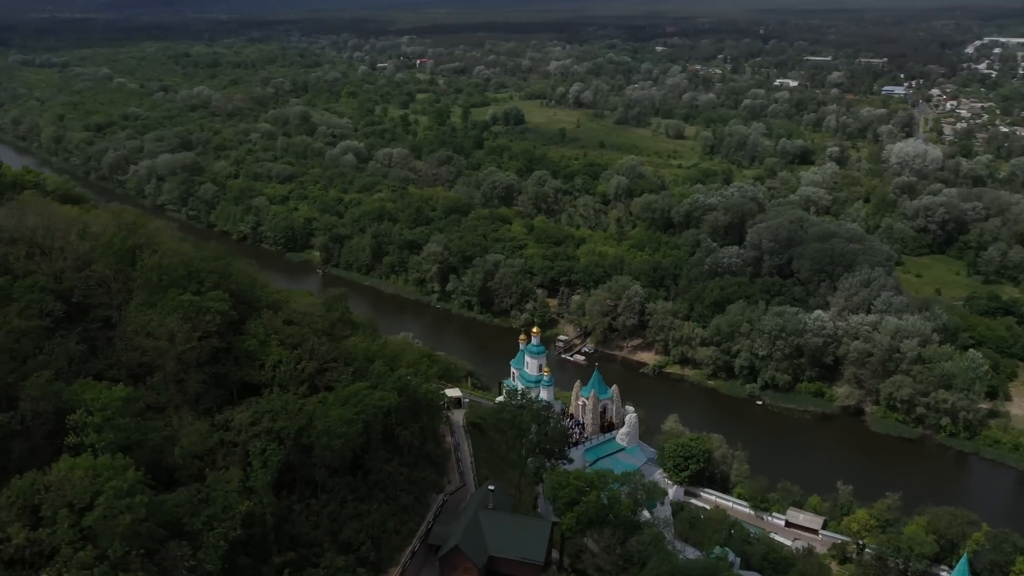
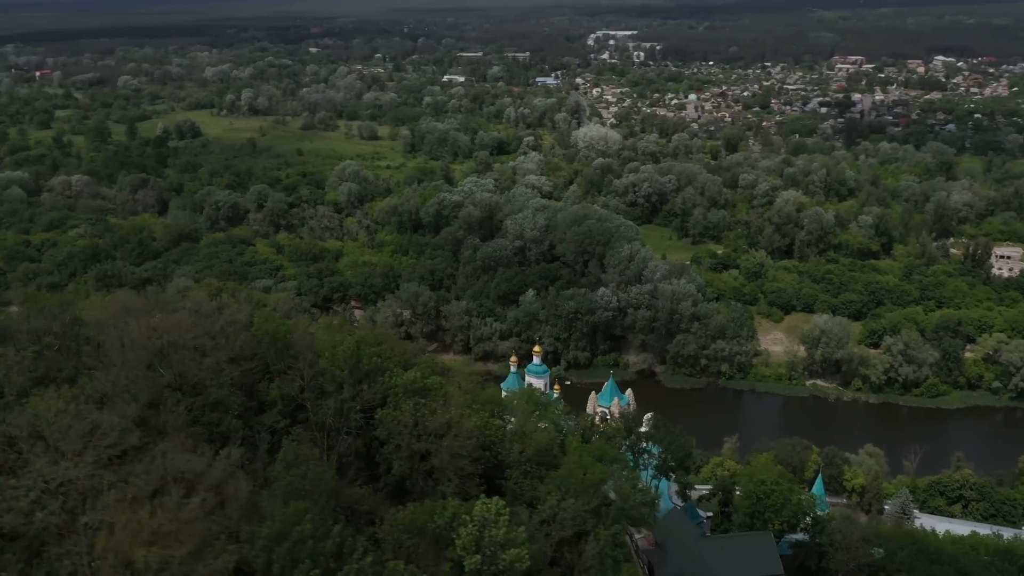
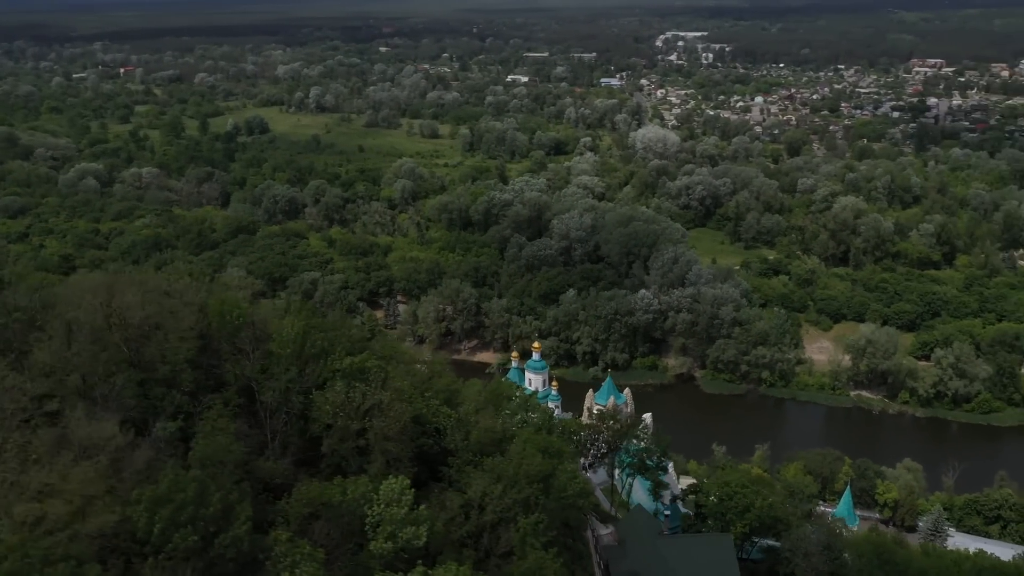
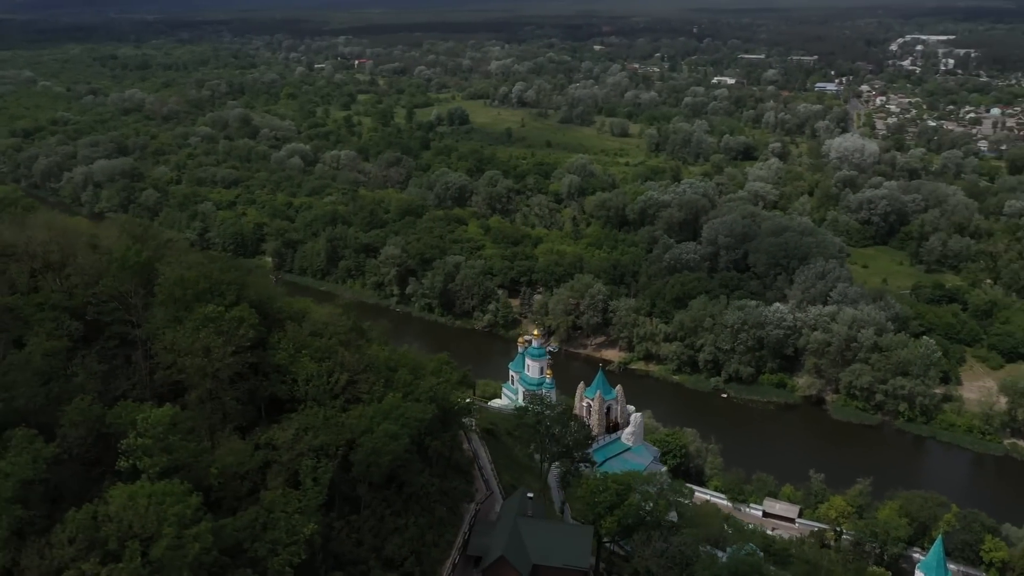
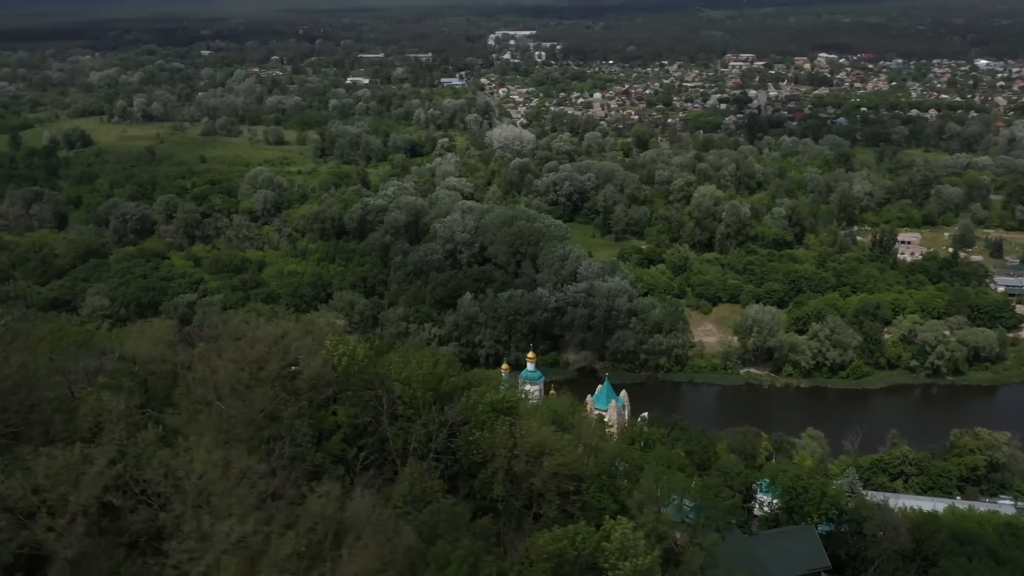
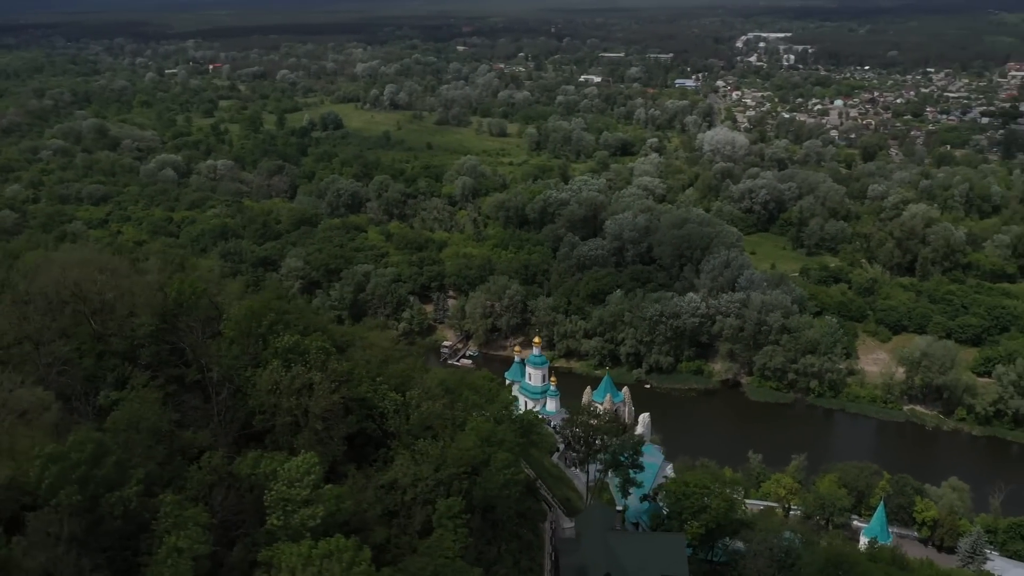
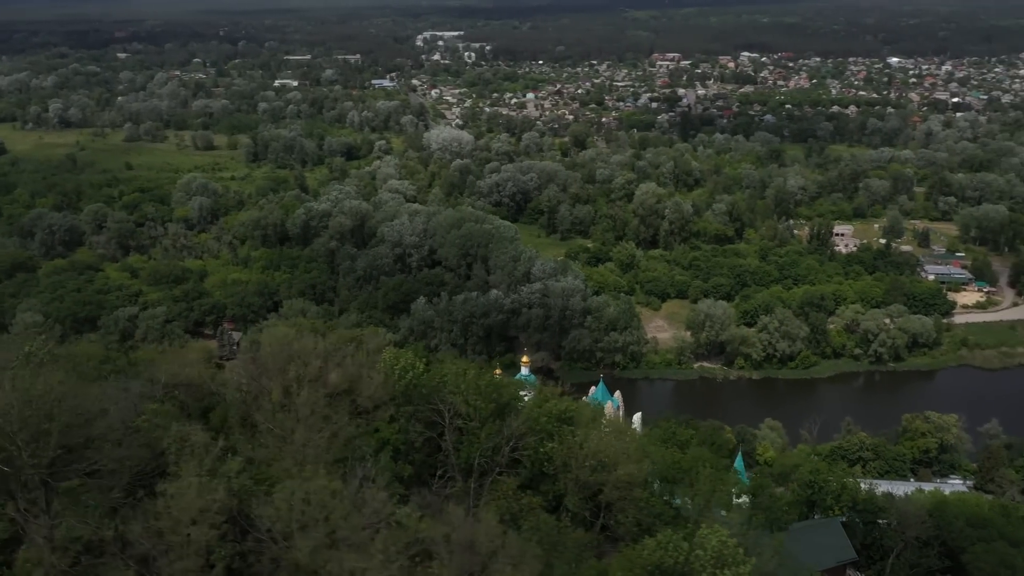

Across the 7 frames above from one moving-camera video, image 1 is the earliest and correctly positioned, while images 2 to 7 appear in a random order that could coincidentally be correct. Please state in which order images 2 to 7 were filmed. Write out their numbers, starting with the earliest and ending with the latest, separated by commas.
4, 6, 3, 2, 5, 7
